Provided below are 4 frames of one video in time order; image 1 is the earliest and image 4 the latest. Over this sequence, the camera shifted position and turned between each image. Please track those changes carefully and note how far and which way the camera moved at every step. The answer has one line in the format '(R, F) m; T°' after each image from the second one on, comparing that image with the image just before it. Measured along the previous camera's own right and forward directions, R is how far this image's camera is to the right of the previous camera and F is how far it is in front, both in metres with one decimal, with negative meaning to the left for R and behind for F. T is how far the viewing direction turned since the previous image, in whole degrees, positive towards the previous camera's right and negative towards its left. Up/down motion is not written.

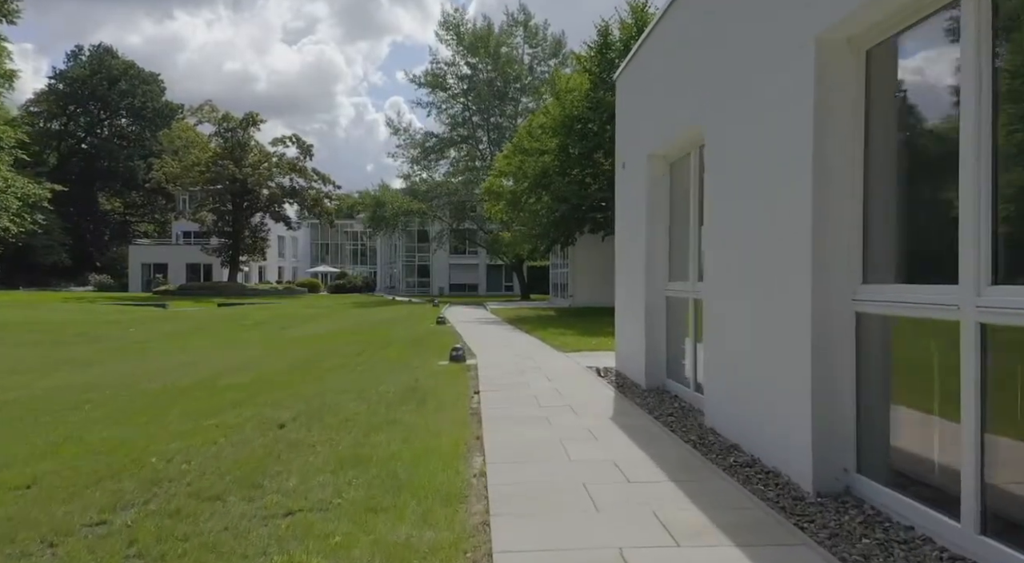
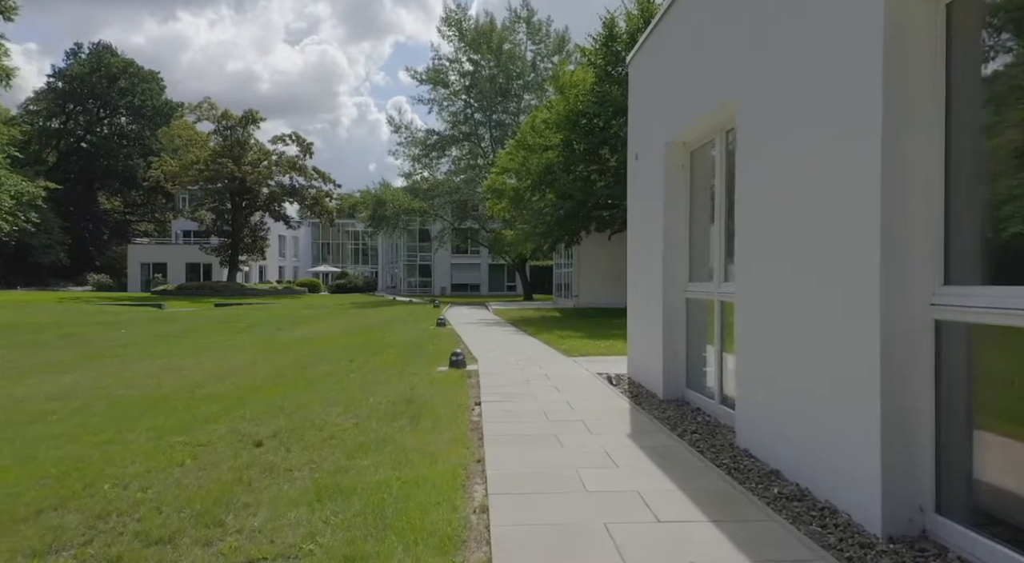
(0.0, +0.8) m; 0°
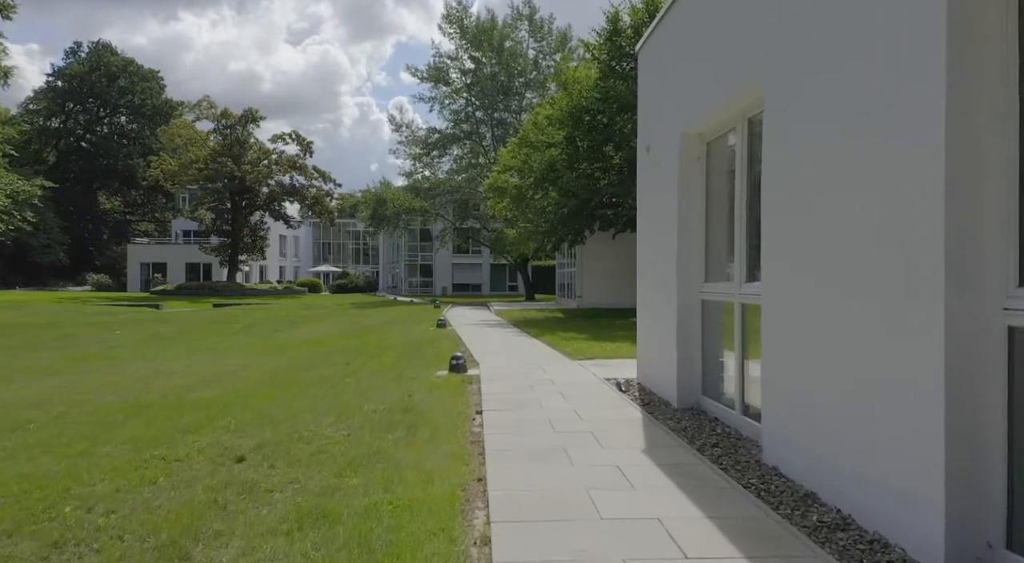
(0.0, +0.5) m; 0°
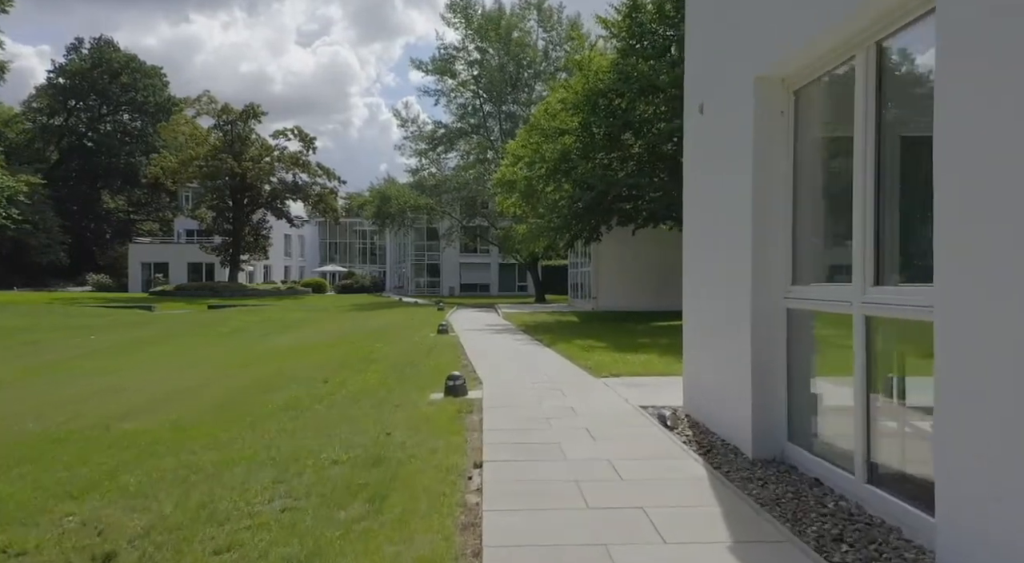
(0.0, +2.1) m; -1°
